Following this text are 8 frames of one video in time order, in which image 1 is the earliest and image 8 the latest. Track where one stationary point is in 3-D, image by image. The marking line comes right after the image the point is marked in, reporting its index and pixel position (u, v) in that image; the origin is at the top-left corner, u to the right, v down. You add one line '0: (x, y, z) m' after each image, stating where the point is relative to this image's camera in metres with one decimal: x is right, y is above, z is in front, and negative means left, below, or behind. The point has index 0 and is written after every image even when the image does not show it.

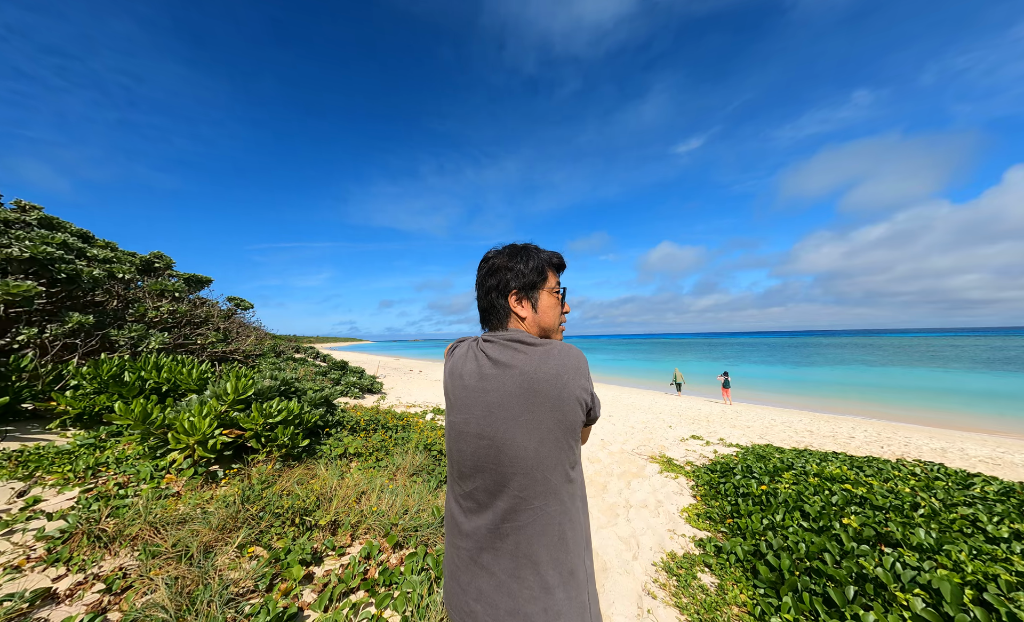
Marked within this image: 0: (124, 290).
0: (-8.4, +0.5, +6.8) m
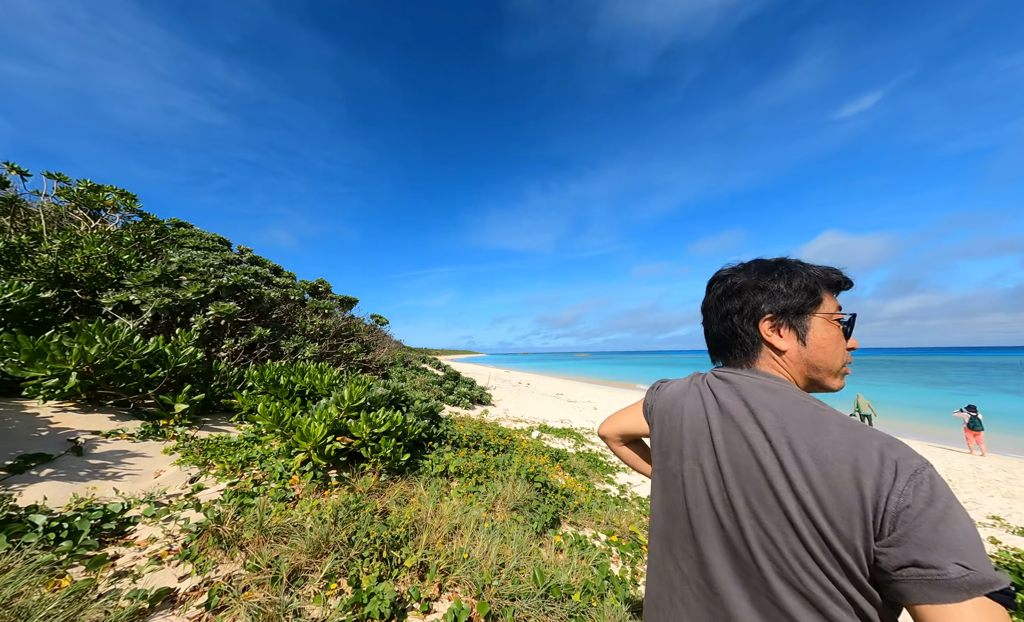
0: (-5.8, 0.0, +8.4) m
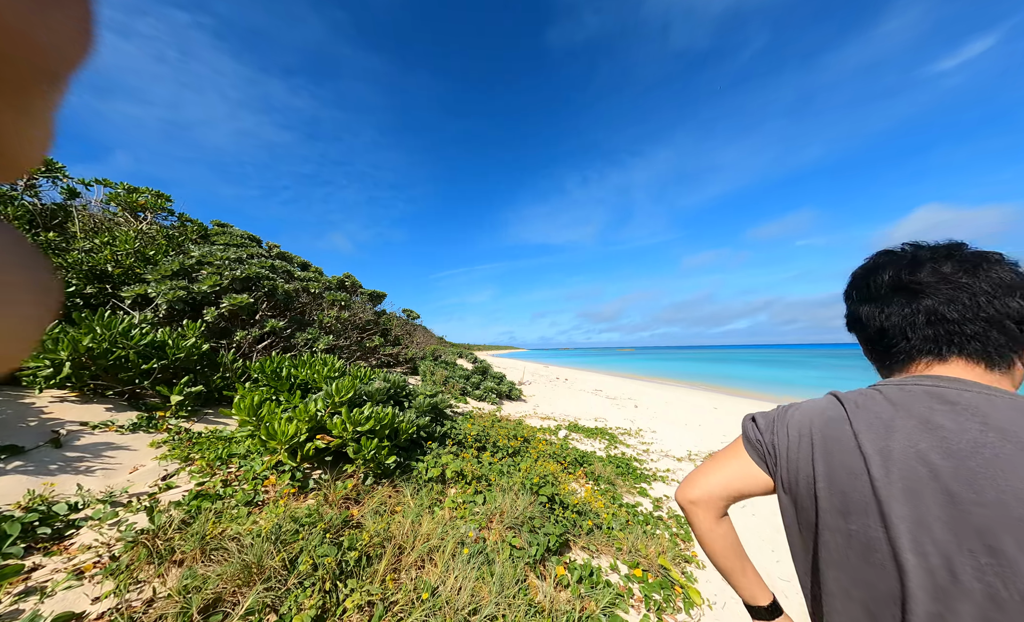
0: (-5.3, +0.2, +8.4) m
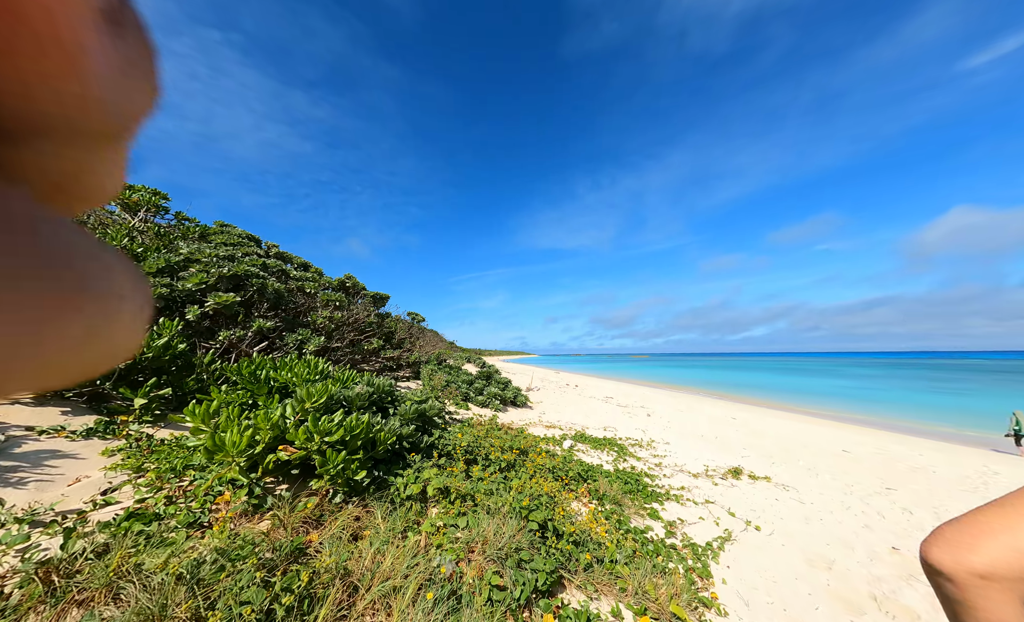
0: (-5.2, +0.2, +8.1) m
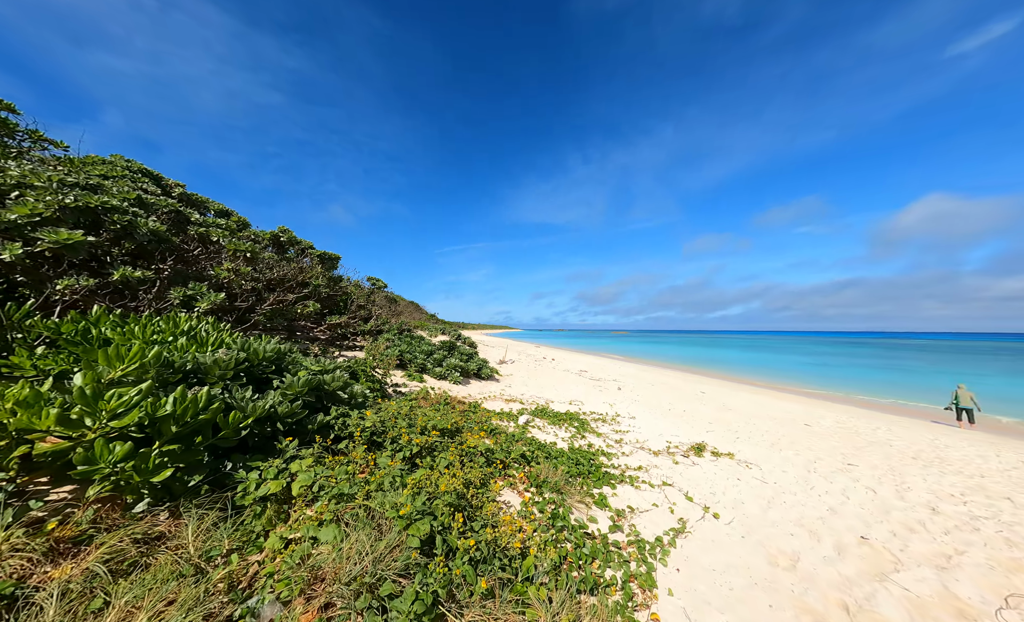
0: (-6.3, +1.2, +6.8) m
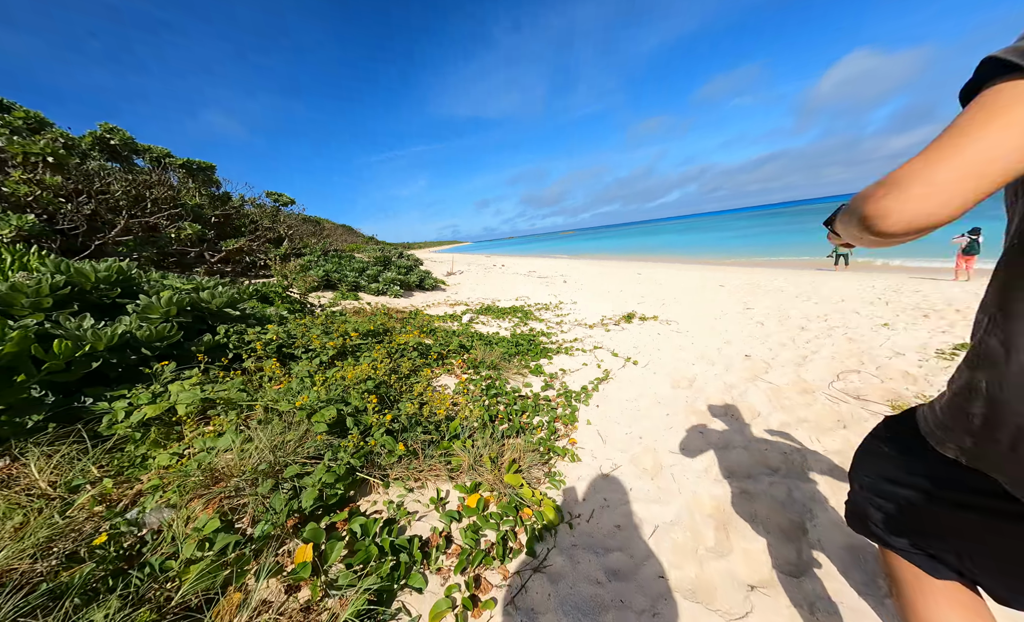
0: (-7.9, +2.2, +4.9) m
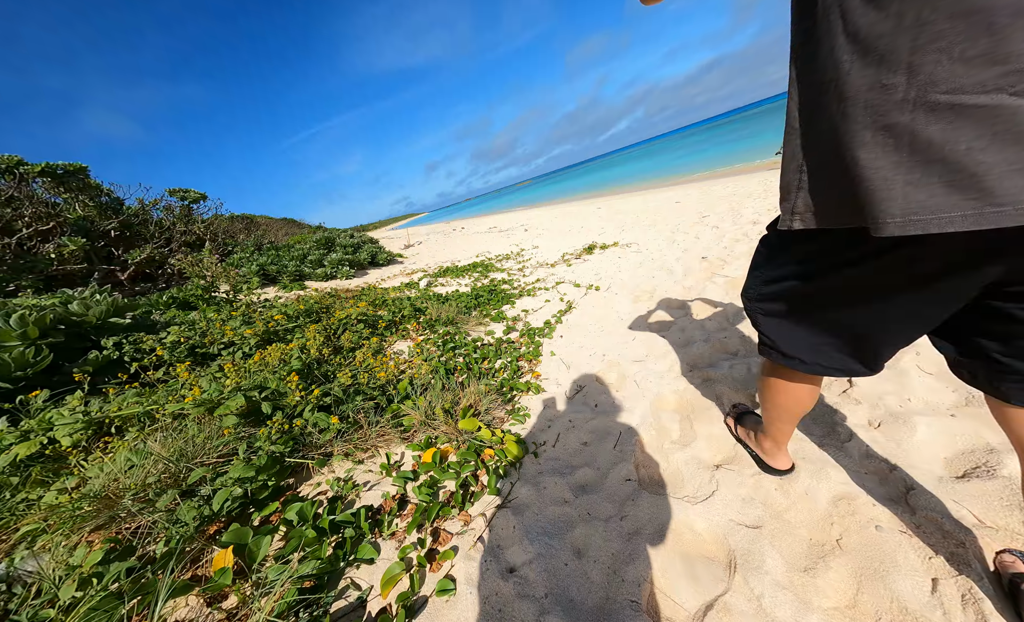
0: (-8.9, +1.2, +3.8) m
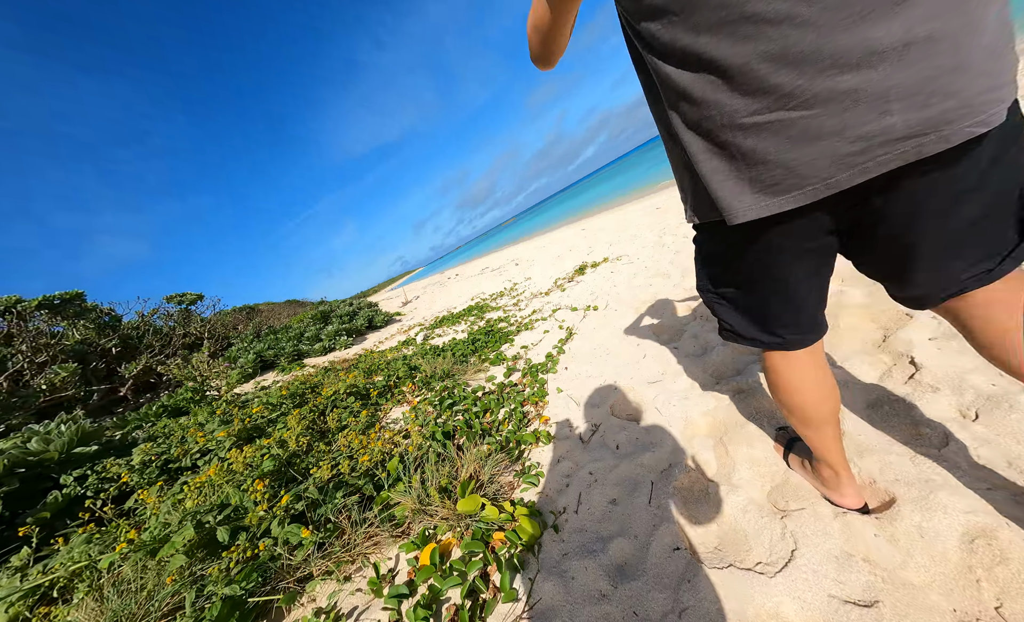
0: (-9.0, -1.0, +3.7) m
